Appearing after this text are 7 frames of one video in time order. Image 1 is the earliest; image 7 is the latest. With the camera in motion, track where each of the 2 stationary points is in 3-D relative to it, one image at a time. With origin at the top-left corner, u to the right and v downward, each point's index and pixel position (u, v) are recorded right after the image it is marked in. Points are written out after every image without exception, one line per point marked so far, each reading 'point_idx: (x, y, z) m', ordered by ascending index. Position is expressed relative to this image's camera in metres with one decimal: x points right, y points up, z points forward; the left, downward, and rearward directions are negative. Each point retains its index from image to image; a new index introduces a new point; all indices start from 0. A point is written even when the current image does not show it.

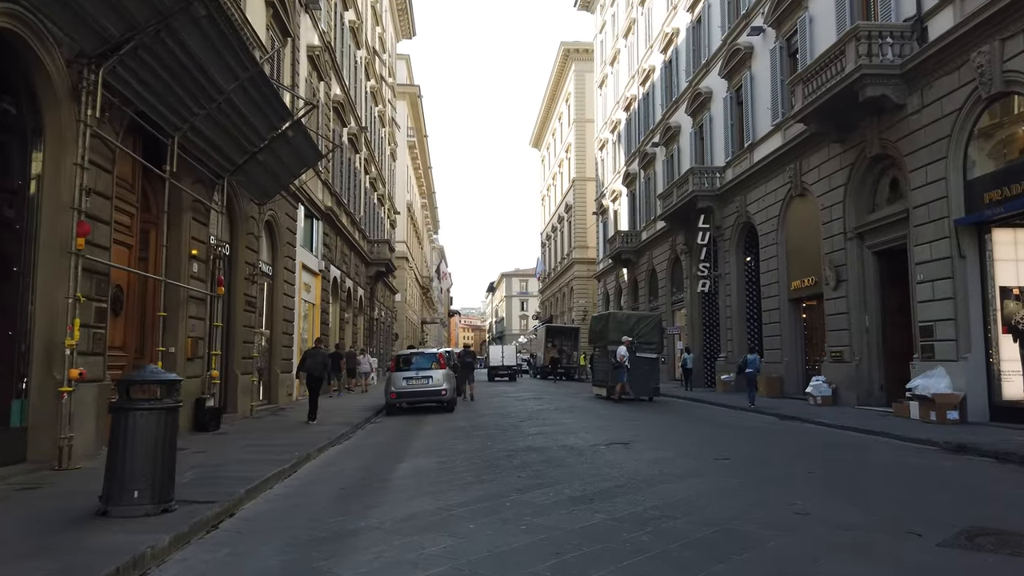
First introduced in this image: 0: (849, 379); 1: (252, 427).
0: (+8.4, -2.3, +19.0) m
1: (-4.8, -2.6, +14.3) m
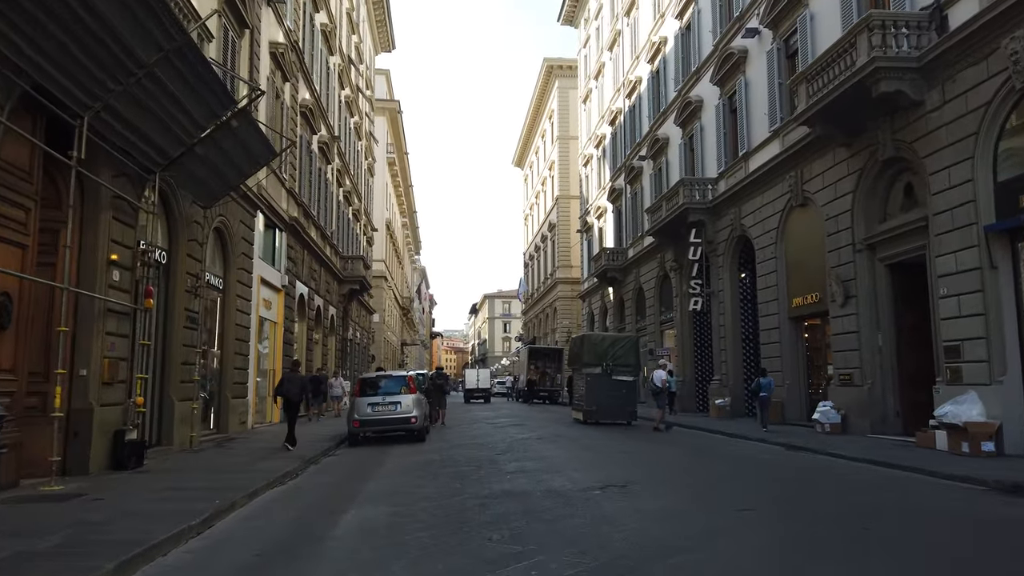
0: (+7.9, -2.7, +17.3) m
1: (-5.2, -2.8, +12.3) m
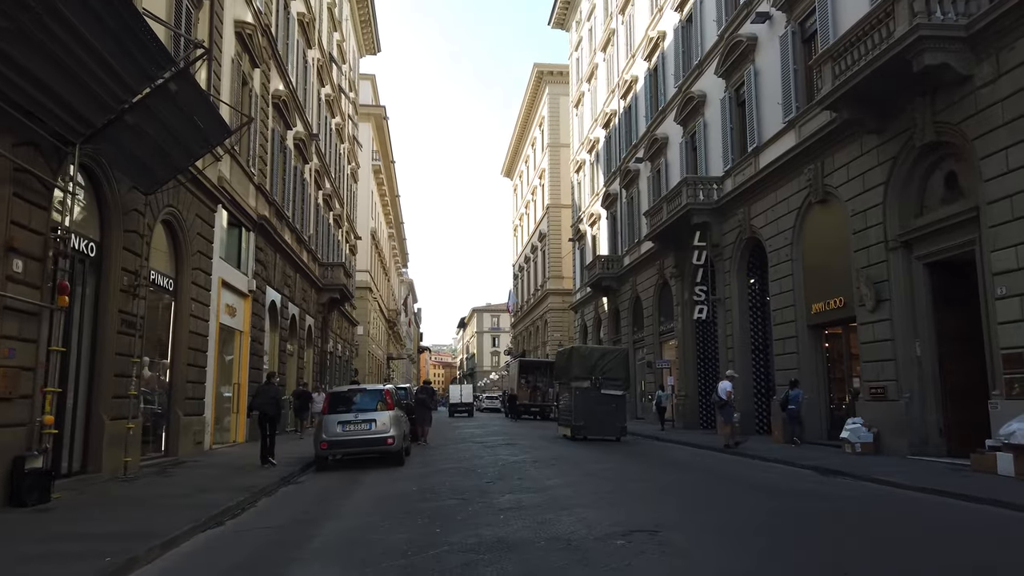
0: (+7.7, -2.7, +15.3) m
1: (-5.3, -2.8, +10.1) m
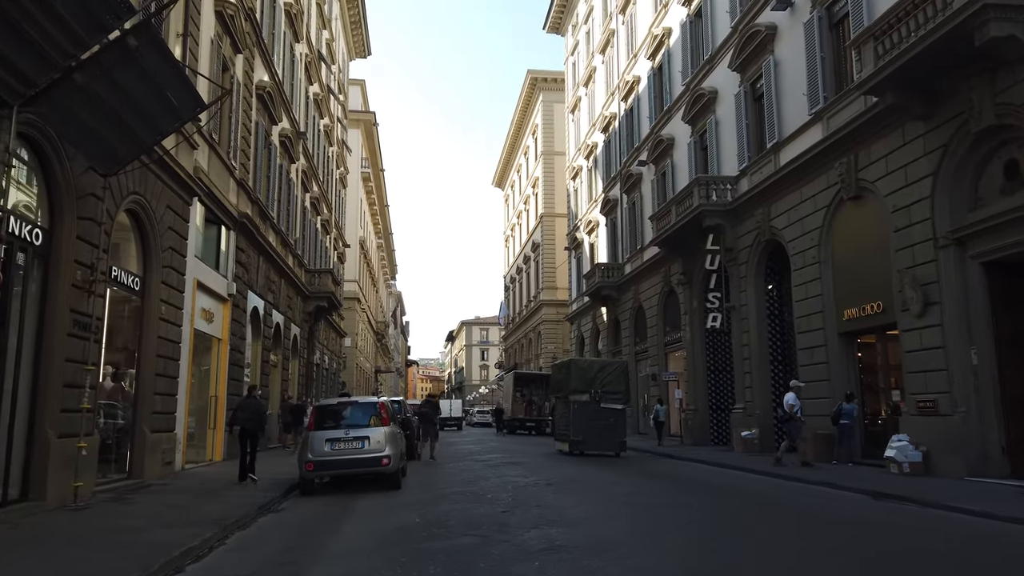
0: (+7.9, -2.7, +13.7) m
1: (-5.0, -2.7, +8.3) m
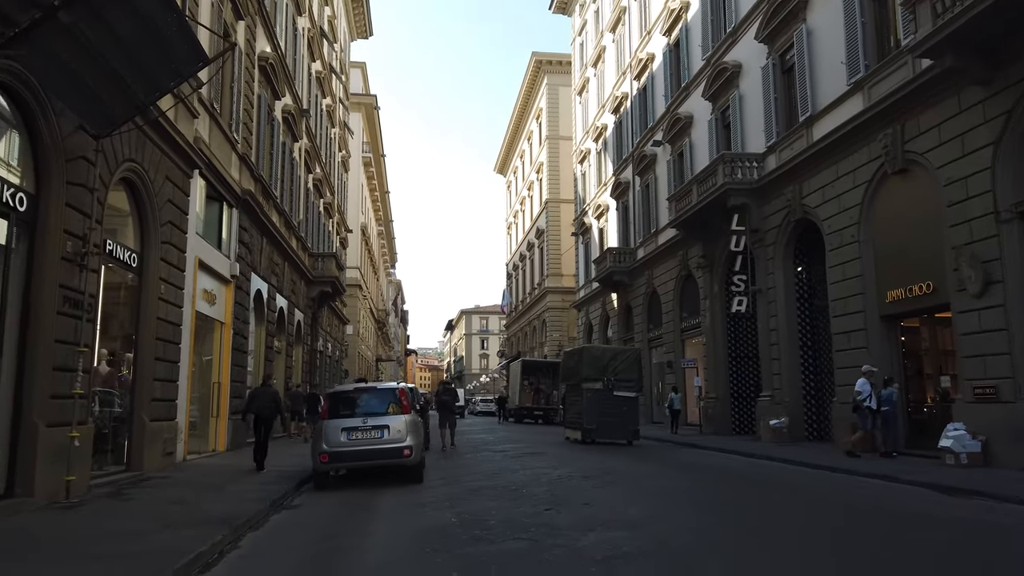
0: (+8.4, -2.4, +12.7) m
1: (-4.5, -2.4, +7.3) m
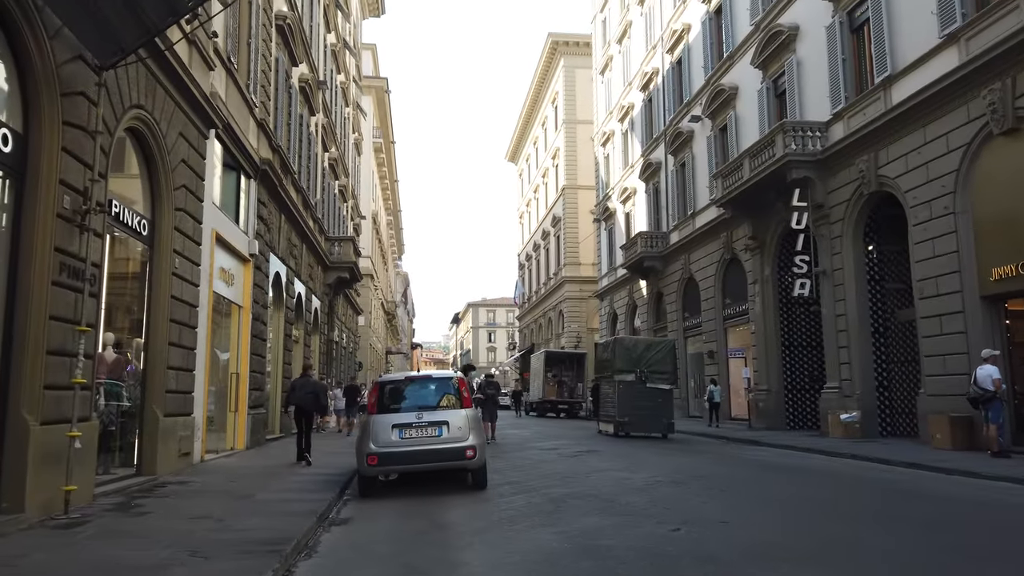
0: (+9.5, -1.9, +10.9) m
1: (-3.5, -2.0, +5.5) m
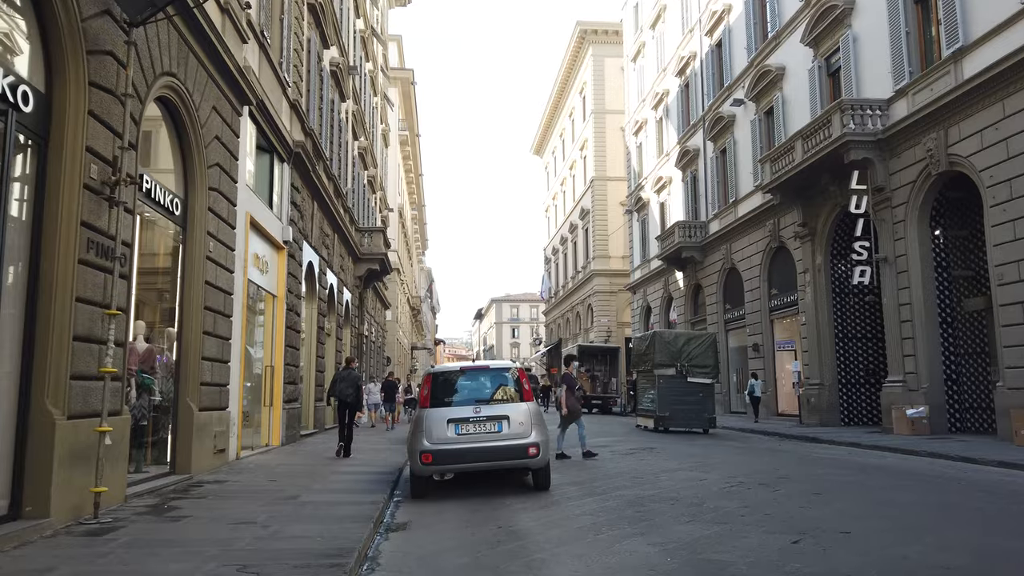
0: (+10.3, -1.7, +9.7) m
1: (-2.8, -1.8, +4.7) m
